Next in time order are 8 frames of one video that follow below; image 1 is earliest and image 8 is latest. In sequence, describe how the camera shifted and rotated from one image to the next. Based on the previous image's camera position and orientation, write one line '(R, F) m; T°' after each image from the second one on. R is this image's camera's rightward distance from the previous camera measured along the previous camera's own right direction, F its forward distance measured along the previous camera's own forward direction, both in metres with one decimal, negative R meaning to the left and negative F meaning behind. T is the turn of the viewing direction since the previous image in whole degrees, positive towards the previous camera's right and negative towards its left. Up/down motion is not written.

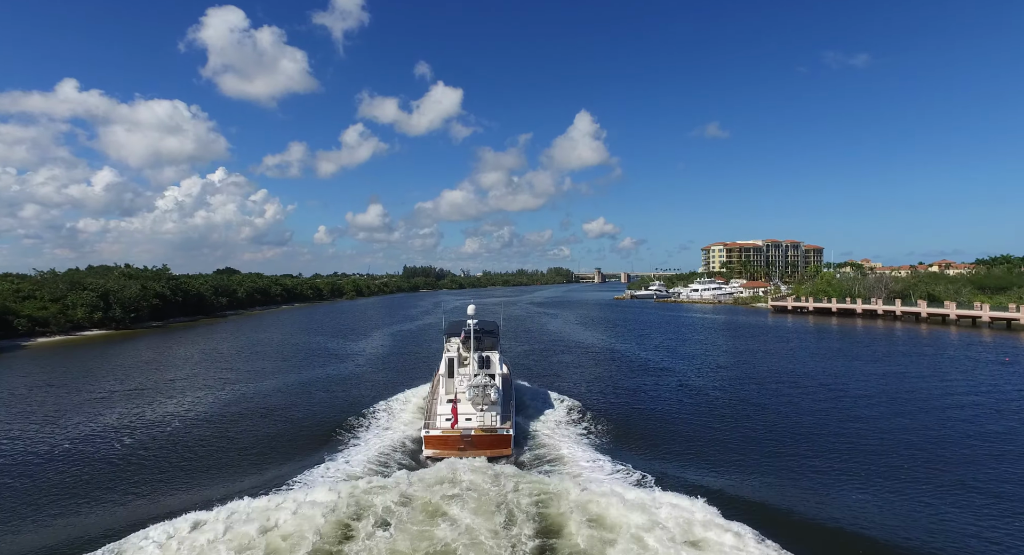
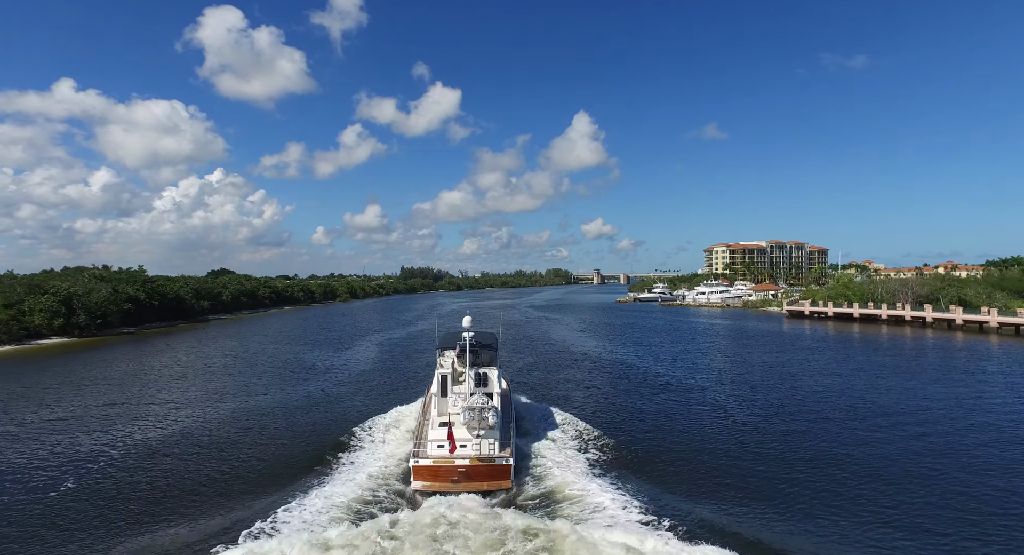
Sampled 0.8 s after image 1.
(-0.1, +4.5) m; 0°
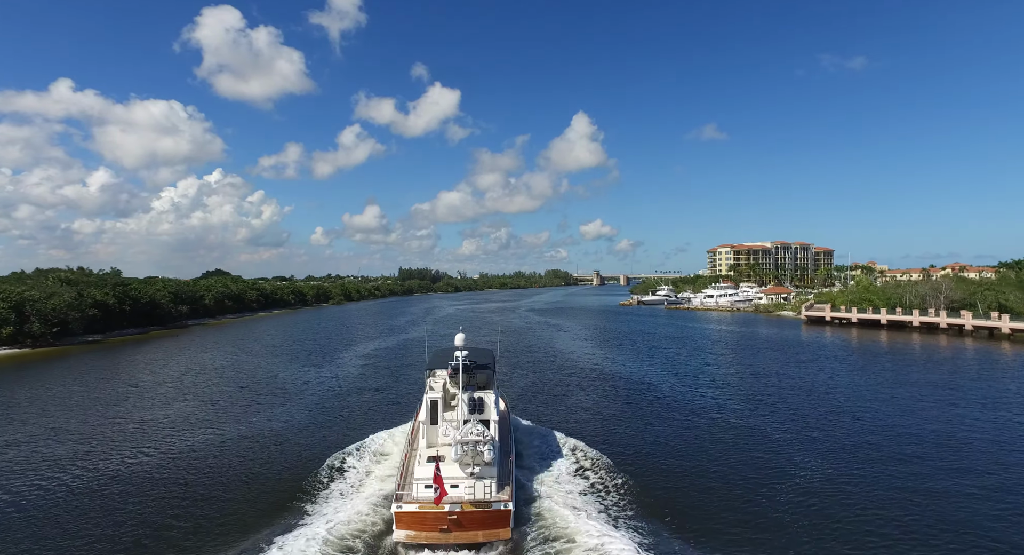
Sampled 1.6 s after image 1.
(-0.1, +4.8) m; 0°
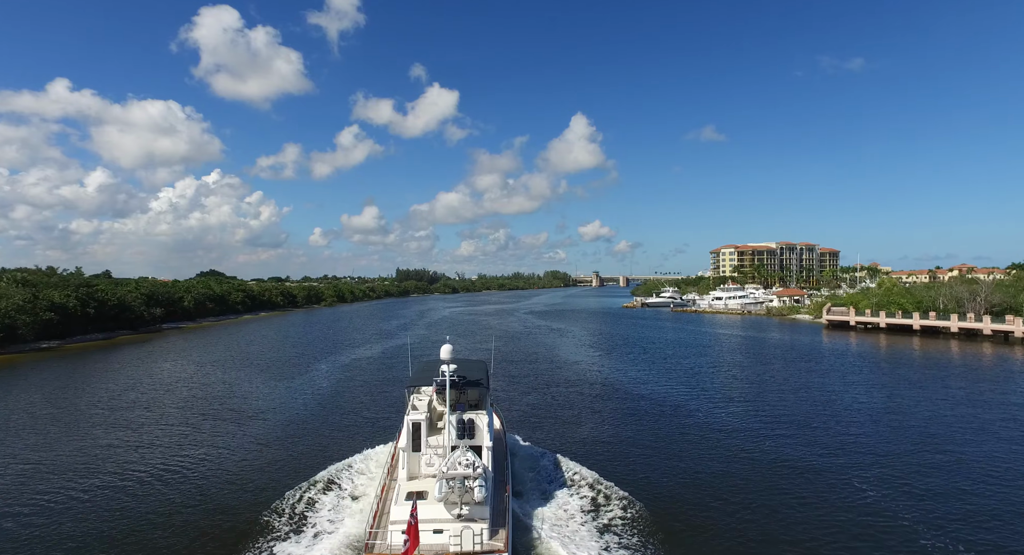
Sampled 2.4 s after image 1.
(0.0, +5.0) m; 0°
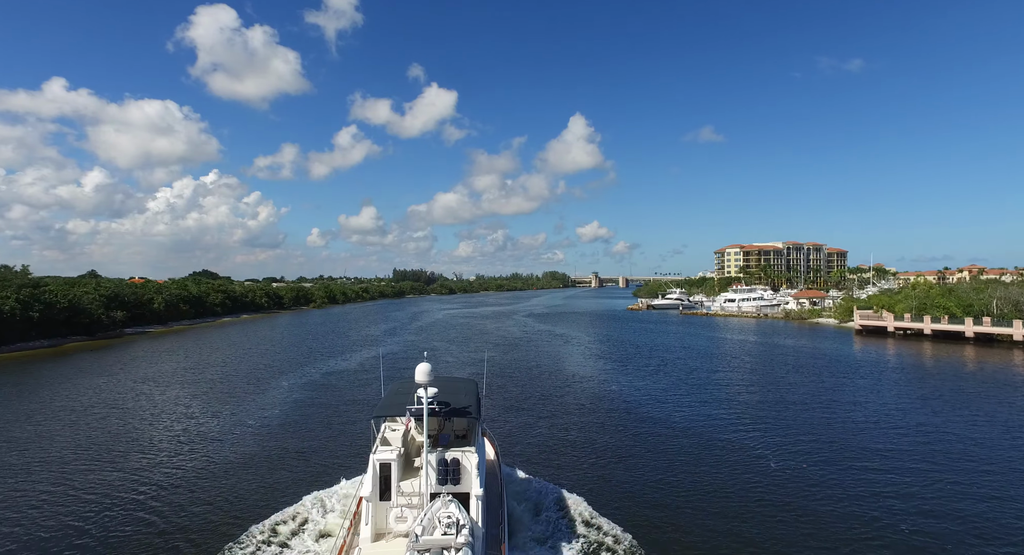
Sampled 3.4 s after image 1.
(0.0, +6.4) m; 0°
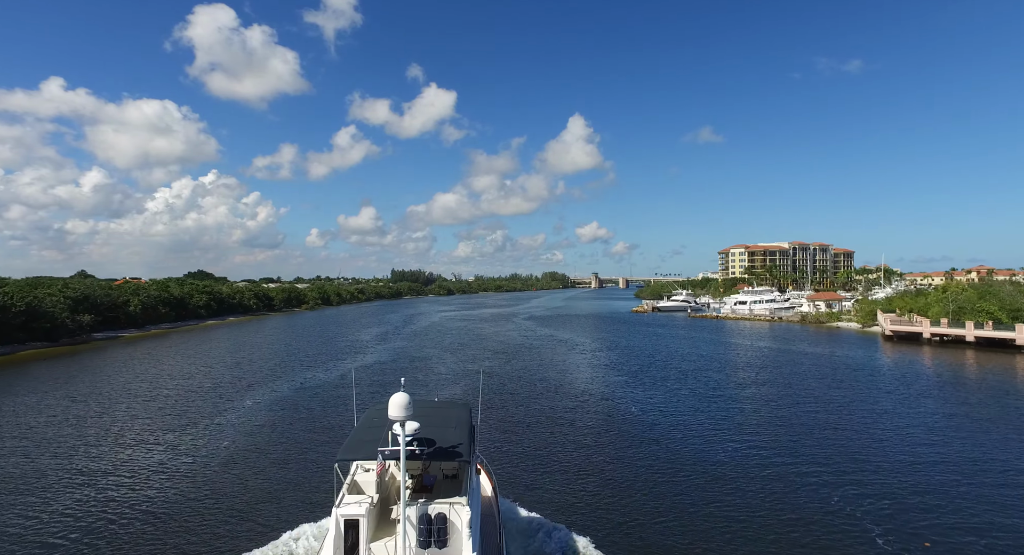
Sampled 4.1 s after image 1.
(-0.1, +4.6) m; 0°
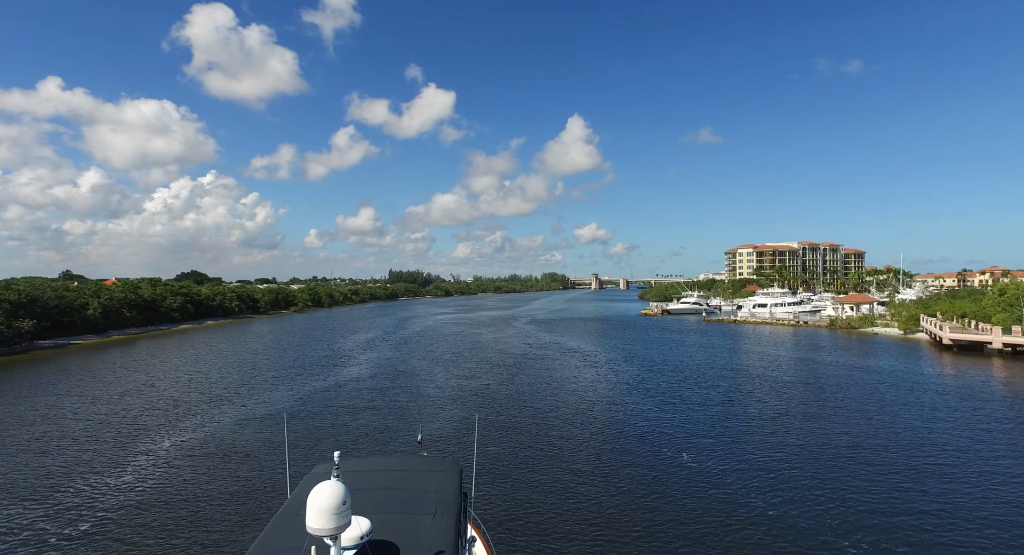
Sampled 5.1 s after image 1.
(-0.3, +6.9) m; 0°
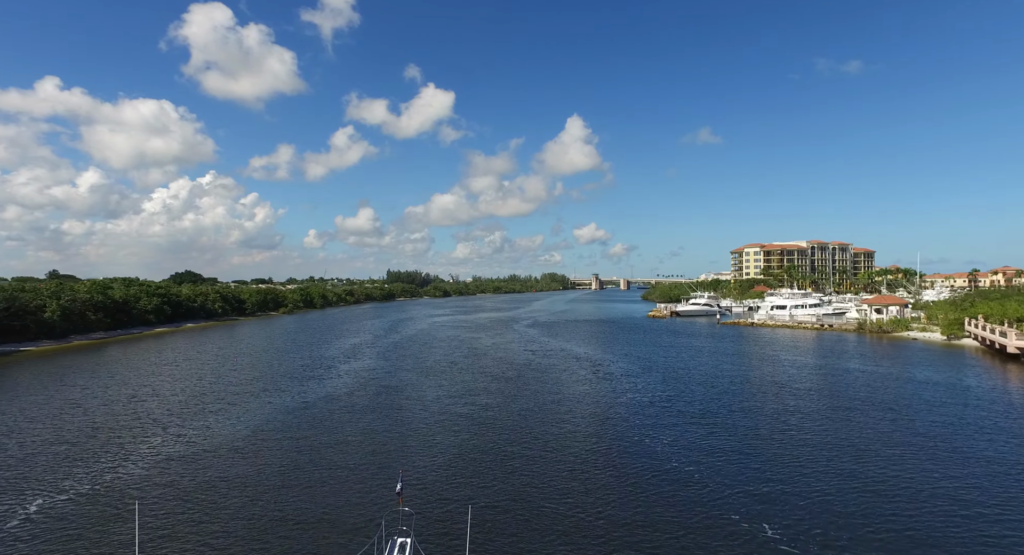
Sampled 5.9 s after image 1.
(-0.2, +5.7) m; 0°
